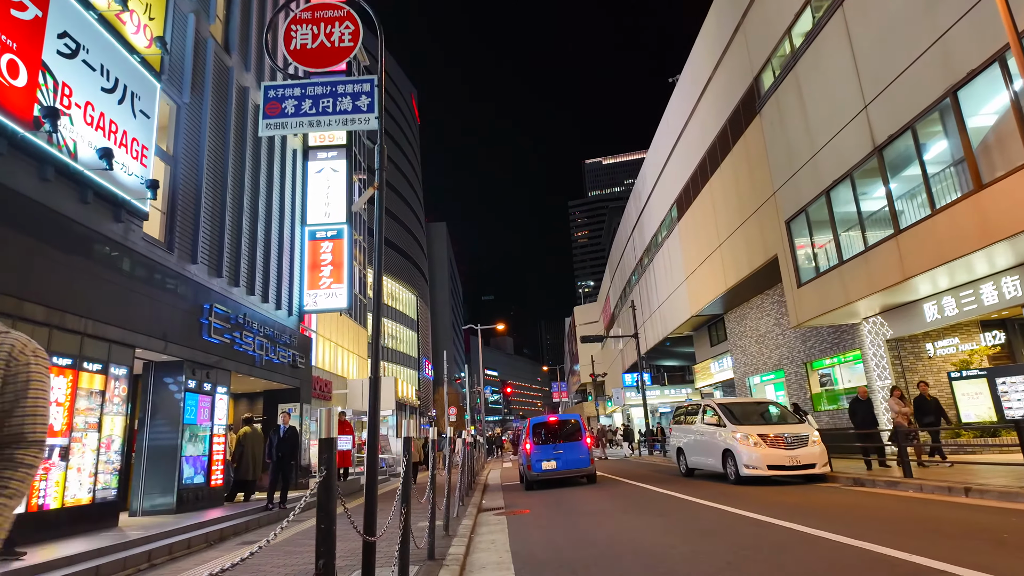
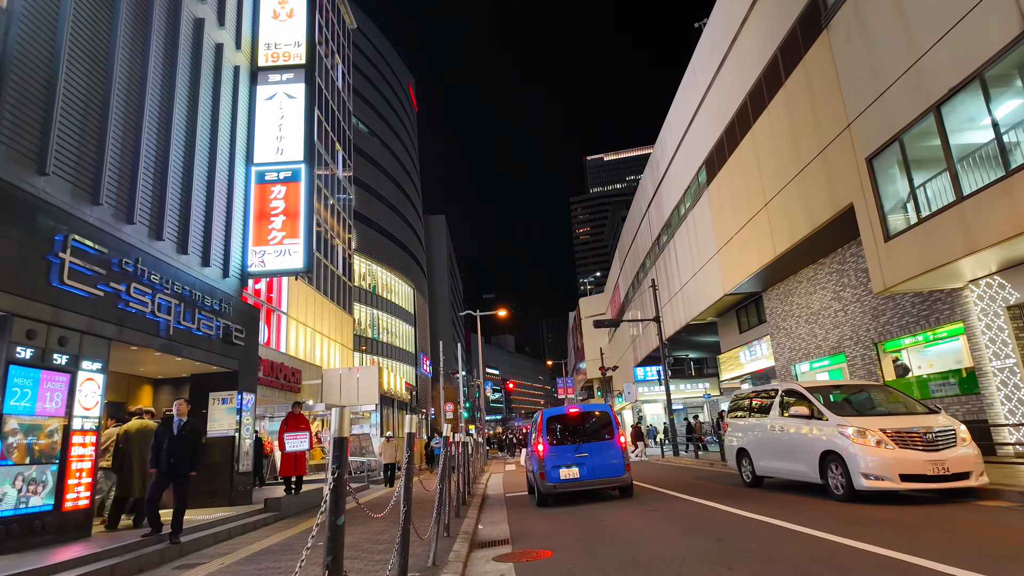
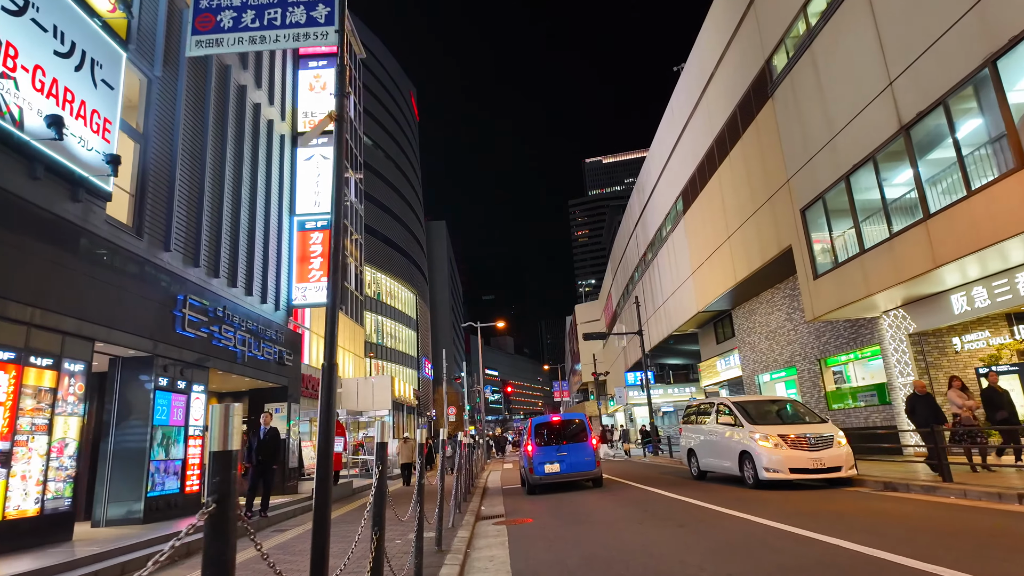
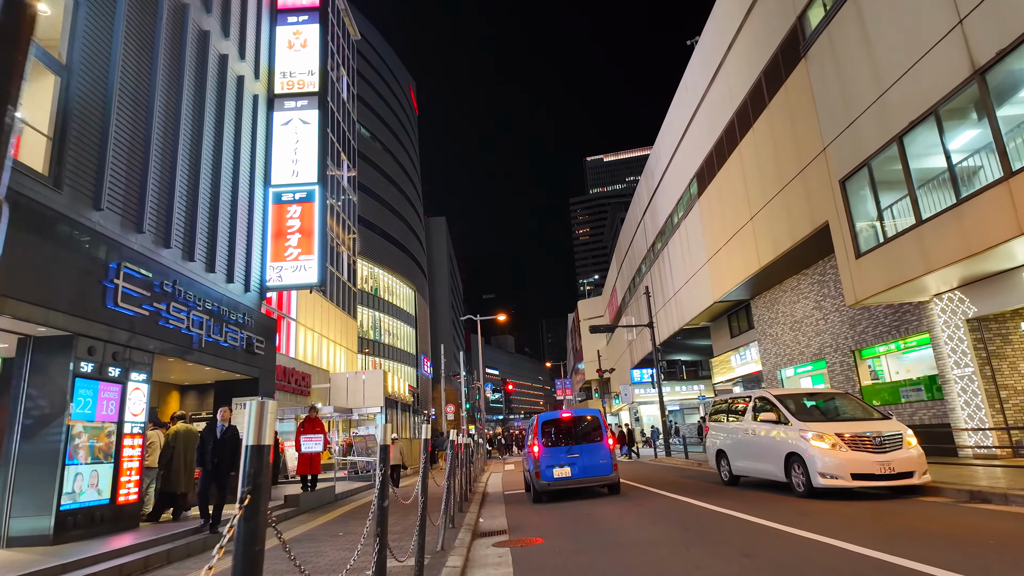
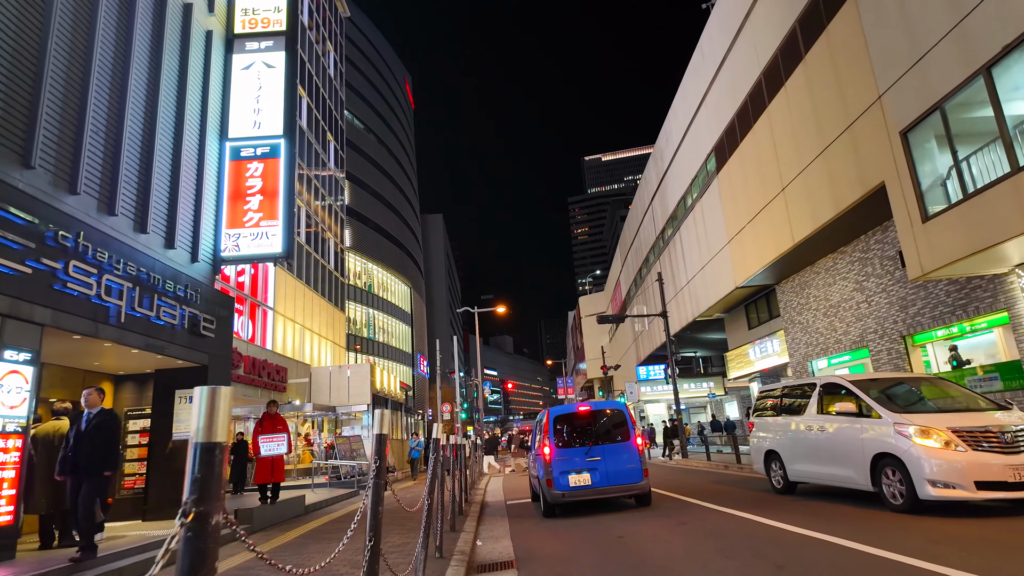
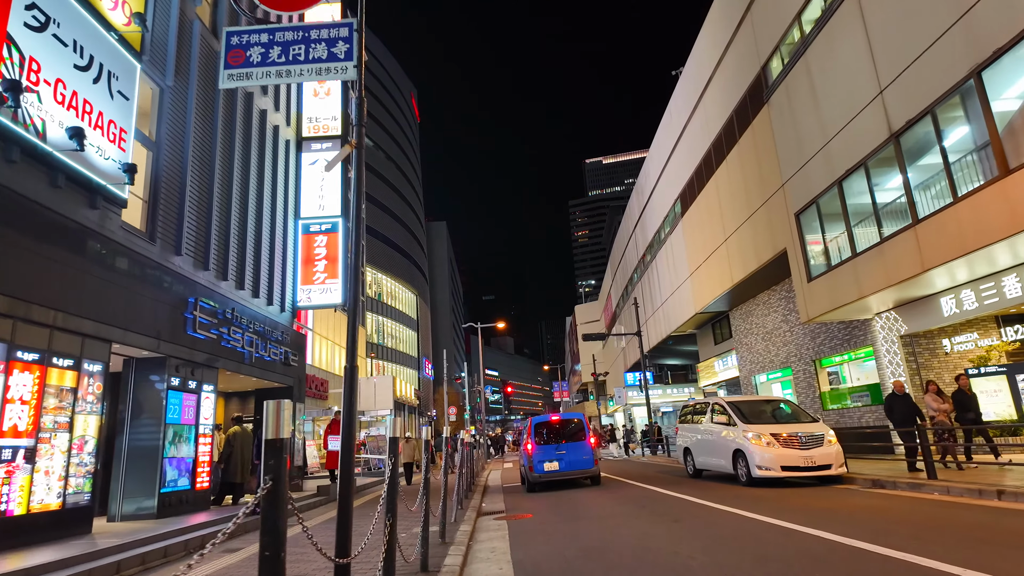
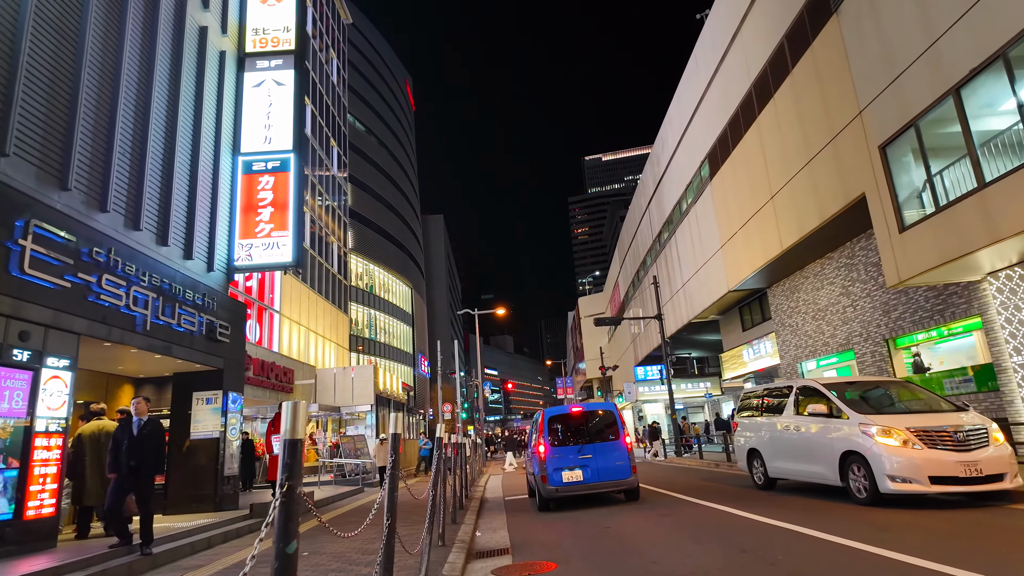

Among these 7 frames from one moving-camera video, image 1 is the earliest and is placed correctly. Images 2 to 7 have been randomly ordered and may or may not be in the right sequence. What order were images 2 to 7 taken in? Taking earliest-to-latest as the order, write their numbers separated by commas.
6, 3, 4, 2, 7, 5
